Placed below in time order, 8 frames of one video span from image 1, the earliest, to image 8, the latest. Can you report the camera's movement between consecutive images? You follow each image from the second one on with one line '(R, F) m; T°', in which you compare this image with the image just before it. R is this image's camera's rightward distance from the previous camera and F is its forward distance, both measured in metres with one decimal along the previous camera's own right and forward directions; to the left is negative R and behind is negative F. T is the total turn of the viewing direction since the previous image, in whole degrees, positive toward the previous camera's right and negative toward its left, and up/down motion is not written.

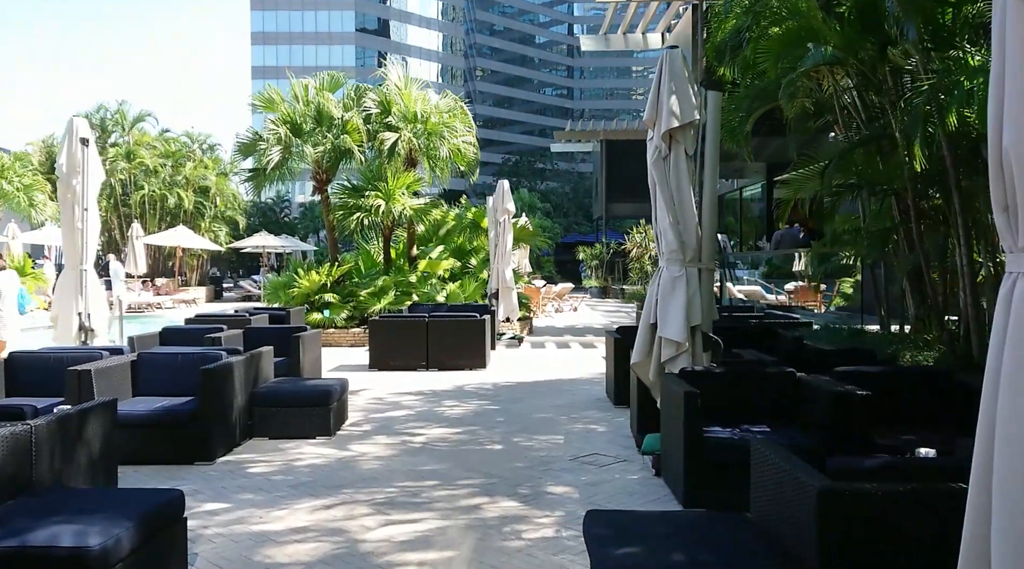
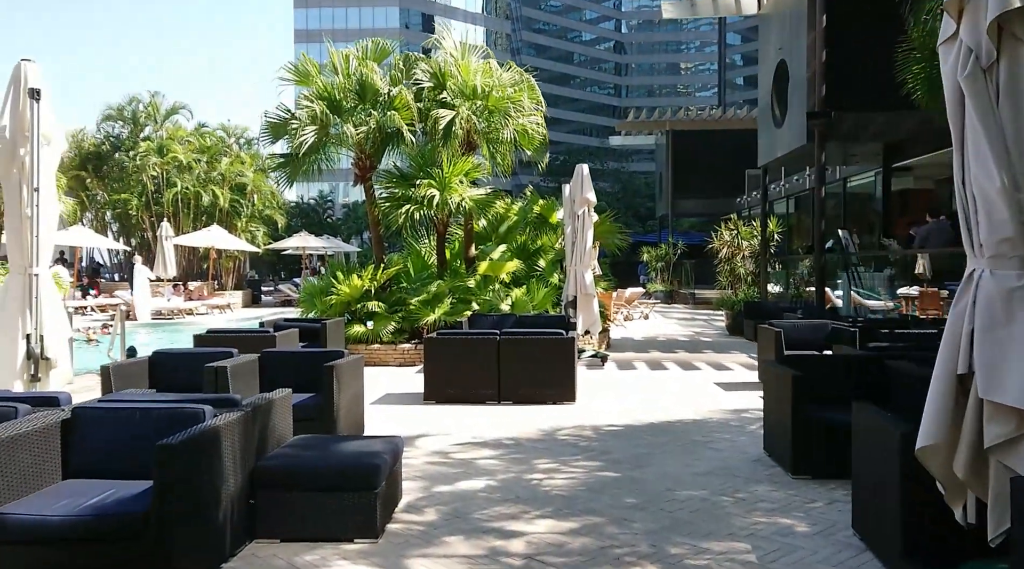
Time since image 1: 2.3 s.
(-0.6, +2.5) m; -3°
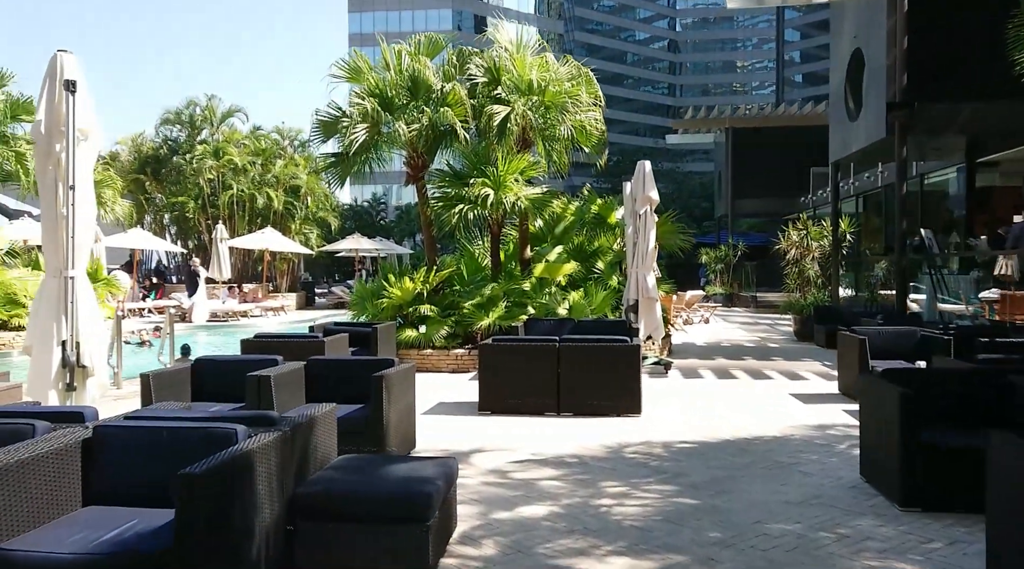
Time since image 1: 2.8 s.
(-0.1, +0.5) m; -4°
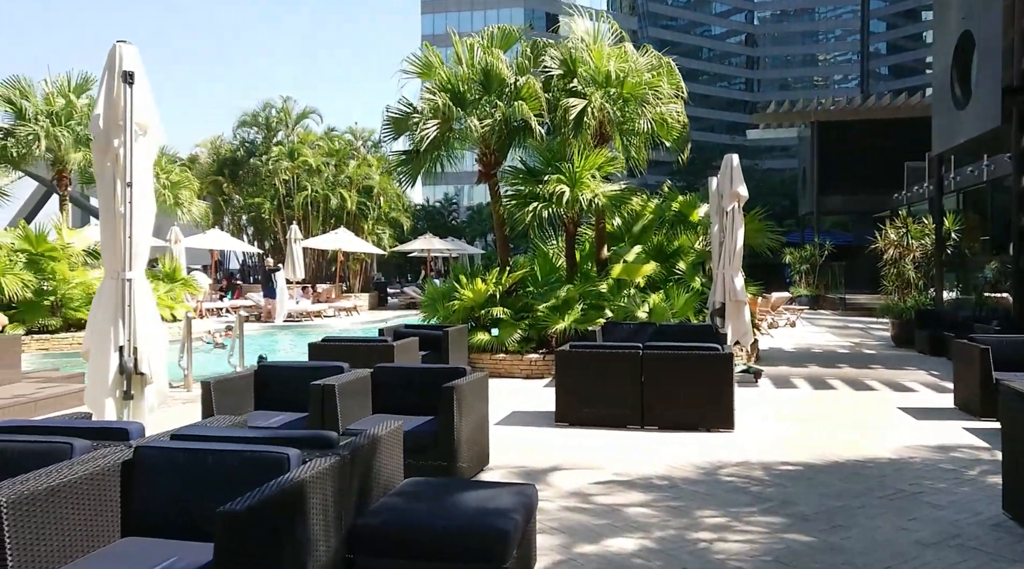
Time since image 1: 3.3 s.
(-0.1, +0.5) m; -5°
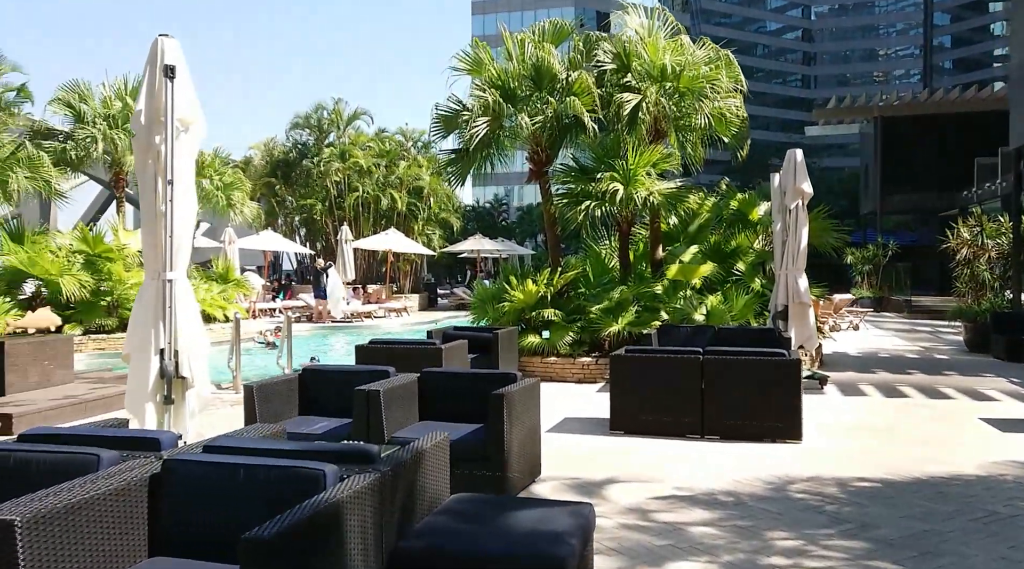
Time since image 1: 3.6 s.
(0.0, +0.3) m; -3°
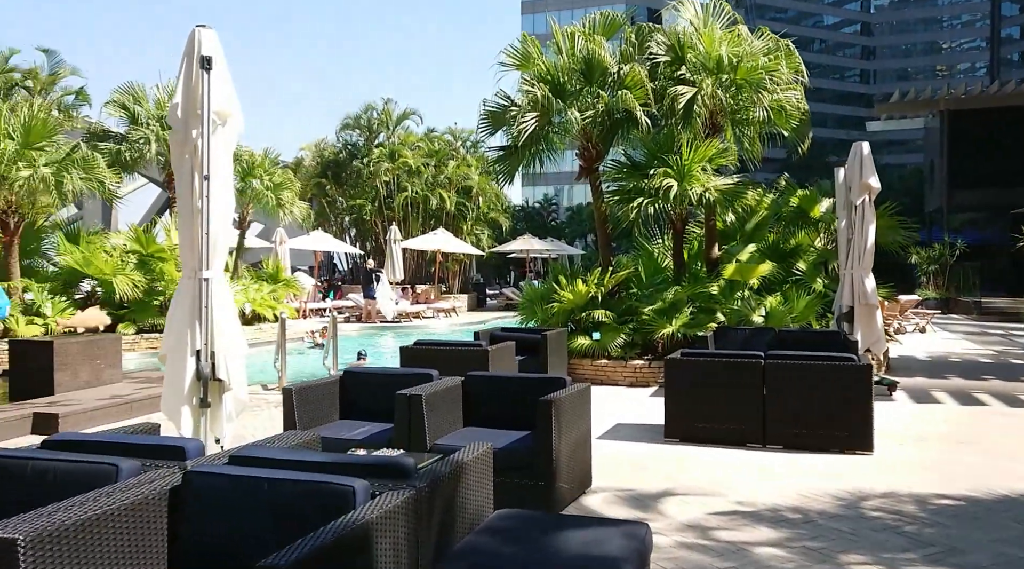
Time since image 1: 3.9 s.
(0.0, +0.3) m; -3°
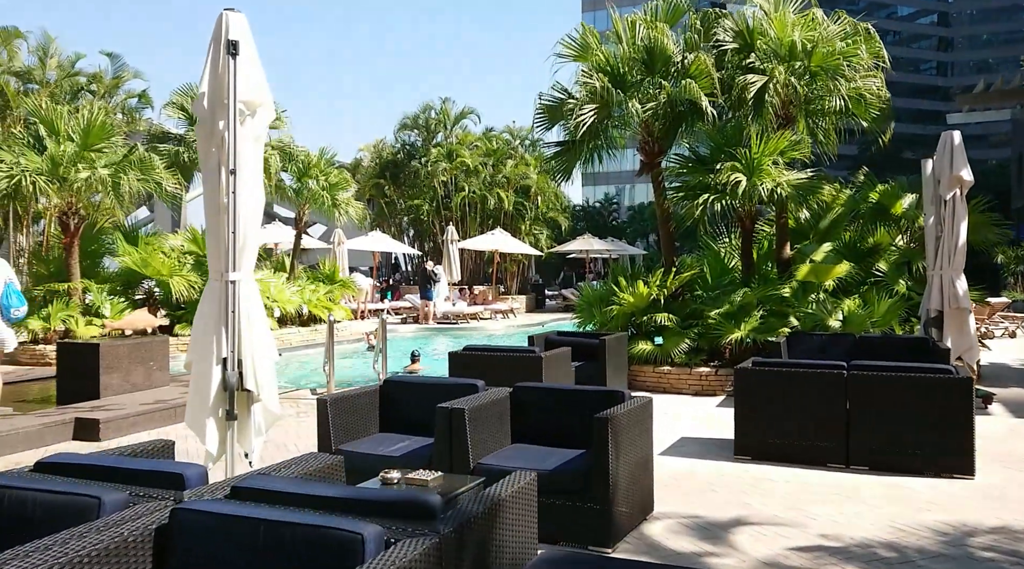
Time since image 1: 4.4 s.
(0.0, +0.5) m; -4°
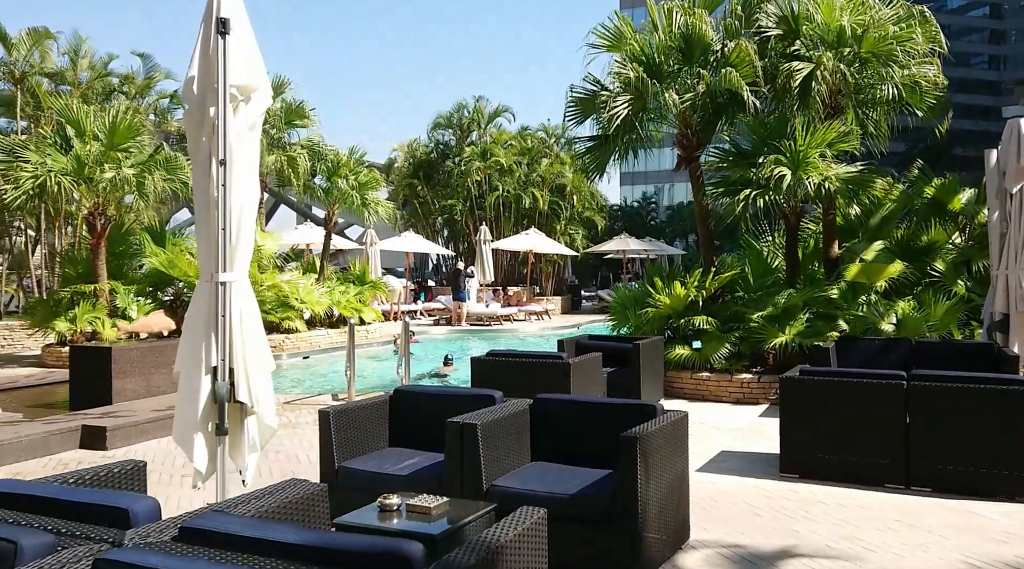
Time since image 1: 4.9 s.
(+0.1, +0.5) m; -3°
